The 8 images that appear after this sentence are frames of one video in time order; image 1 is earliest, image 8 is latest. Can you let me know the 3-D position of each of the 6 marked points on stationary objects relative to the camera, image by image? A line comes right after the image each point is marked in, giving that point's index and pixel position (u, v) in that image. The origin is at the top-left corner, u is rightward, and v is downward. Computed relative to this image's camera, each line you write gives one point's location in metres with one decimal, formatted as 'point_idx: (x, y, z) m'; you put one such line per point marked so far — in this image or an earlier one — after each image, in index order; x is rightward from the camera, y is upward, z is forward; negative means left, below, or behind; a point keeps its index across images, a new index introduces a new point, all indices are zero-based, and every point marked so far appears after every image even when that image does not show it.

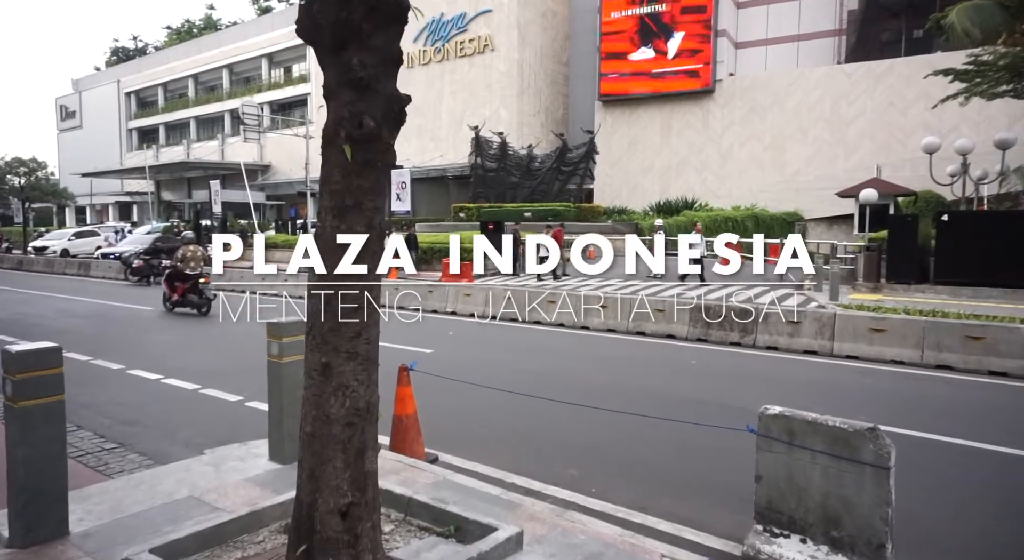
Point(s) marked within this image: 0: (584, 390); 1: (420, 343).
0: (+0.8, -1.4, +8.1) m
1: (-1.7, -1.1, +11.3) m
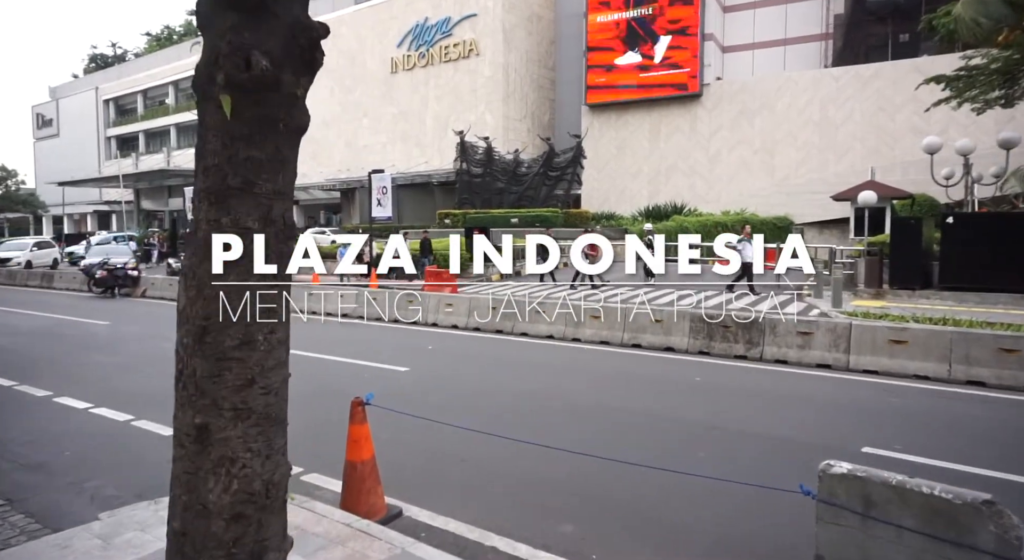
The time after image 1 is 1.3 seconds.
0: (+0.6, -1.5, +7.1) m
1: (-2.0, -1.3, +10.3) m
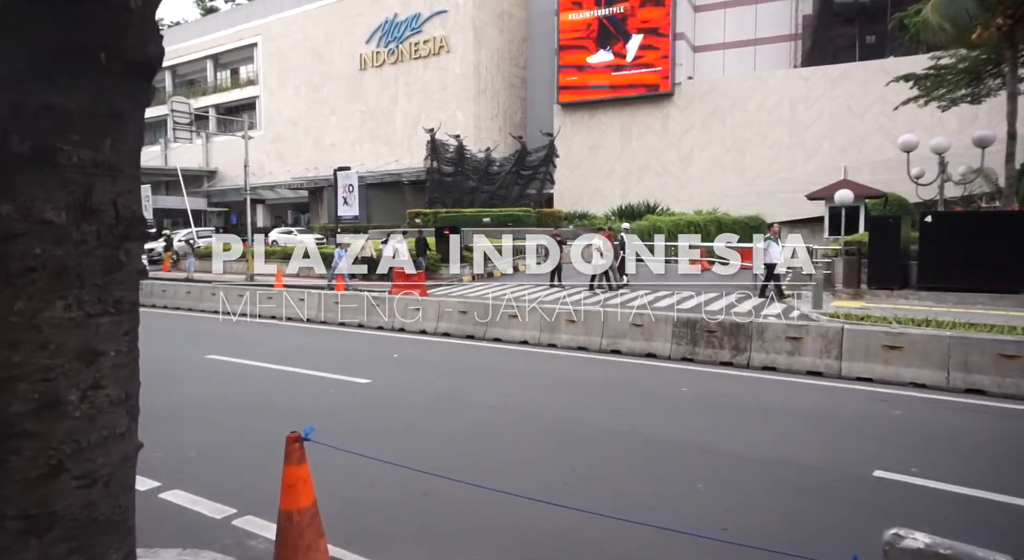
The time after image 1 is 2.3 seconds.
0: (+0.3, -1.5, +6.5) m
1: (-2.4, -1.3, +9.5) m
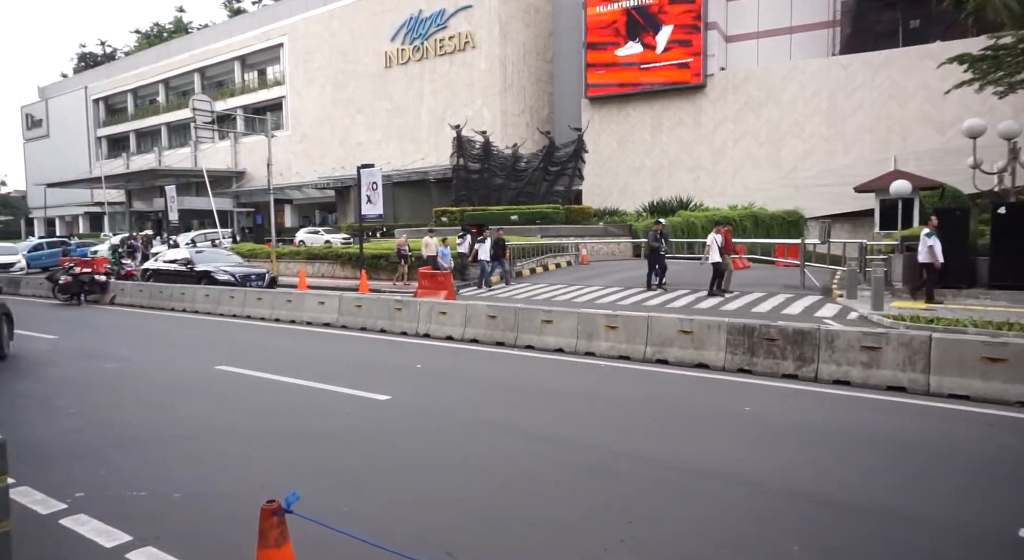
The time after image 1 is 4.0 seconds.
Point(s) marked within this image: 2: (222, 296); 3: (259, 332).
0: (+0.7, -1.6, +5.5) m
1: (-1.9, -1.4, +8.6) m
2: (-7.6, -0.4, +16.8) m
3: (-5.2, -1.1, +13.3) m
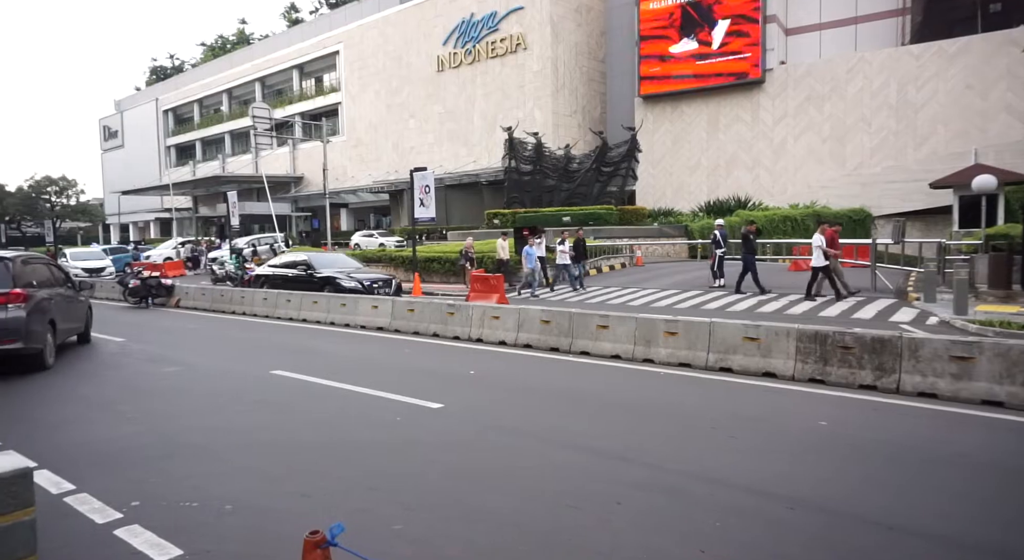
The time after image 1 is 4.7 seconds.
0: (+1.1, -1.6, +5.1) m
1: (-1.2, -1.4, +8.4) m
2: (-6.2, -0.5, +17.1) m
3: (-4.1, -1.2, +13.4) m
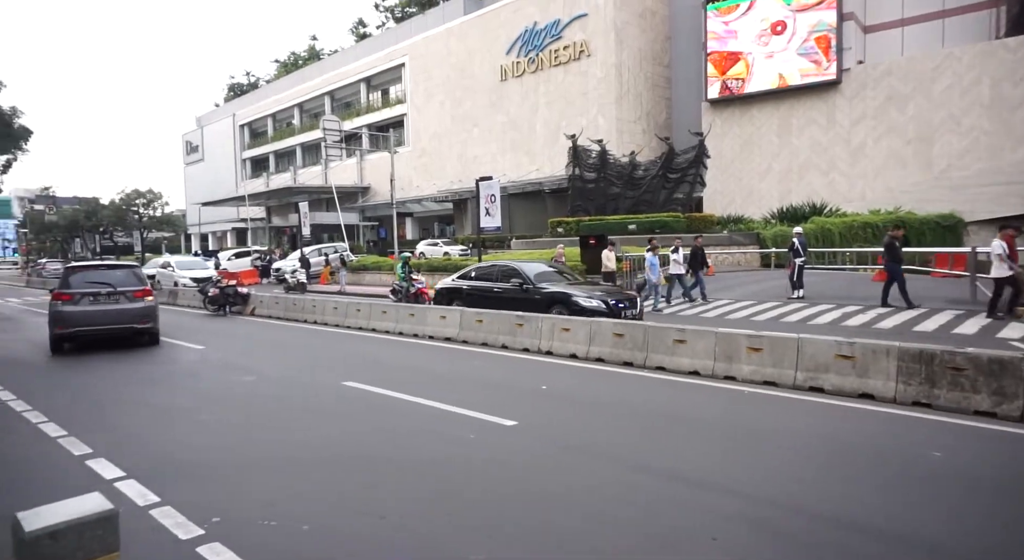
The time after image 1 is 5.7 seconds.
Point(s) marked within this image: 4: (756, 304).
0: (+1.8, -1.8, +4.7) m
1: (-0.2, -1.6, +8.2) m
2: (-4.4, -0.8, +17.4) m
3: (-2.7, -1.4, +13.4) m
4: (+6.7, -0.7, +17.6) m
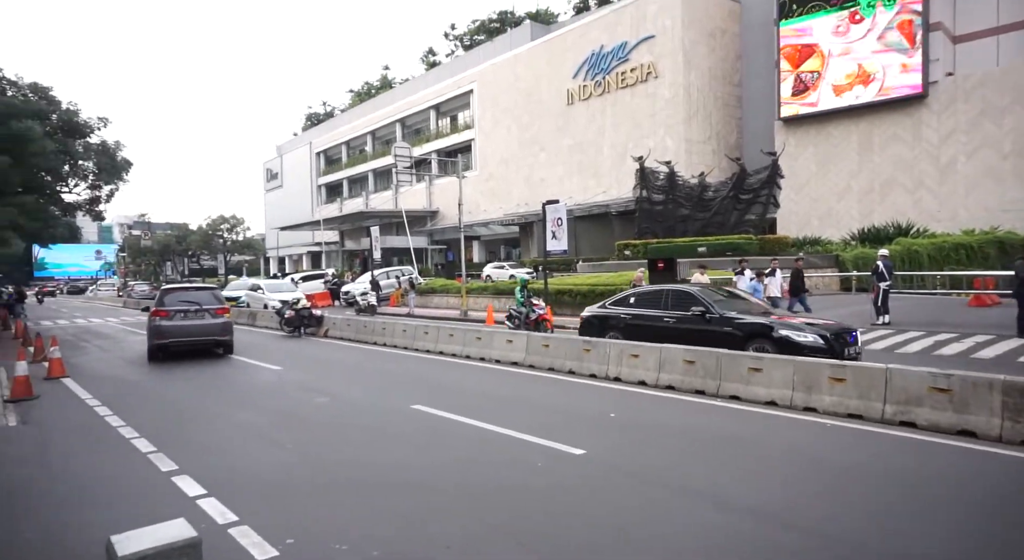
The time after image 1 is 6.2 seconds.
0: (+2.3, -2.0, +4.4) m
1: (+0.6, -1.9, +8.1) m
2: (-2.6, -1.4, +17.6) m
3: (-1.3, -1.9, +13.5) m
4: (+8.5, -1.3, +16.8) m
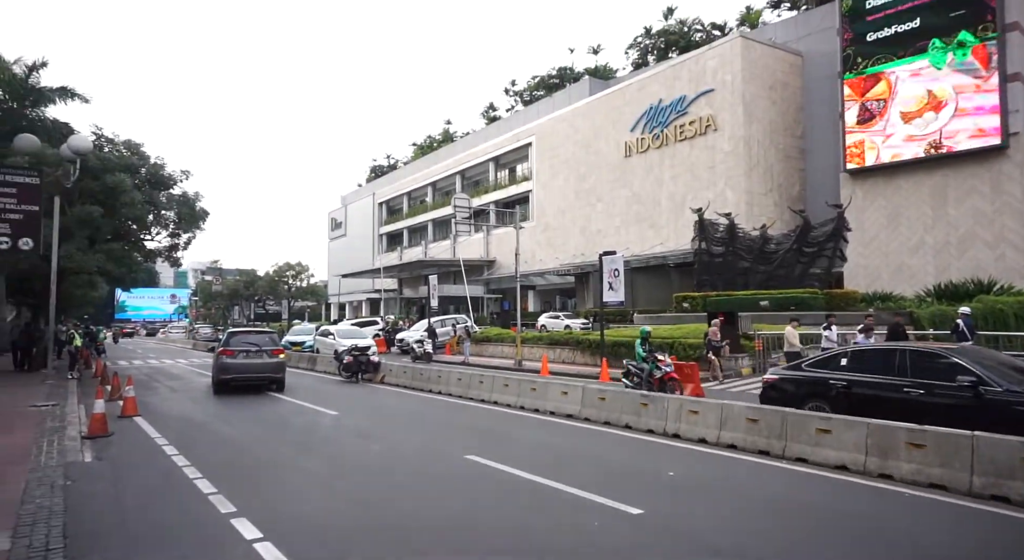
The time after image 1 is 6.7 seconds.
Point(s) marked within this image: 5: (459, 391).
0: (+2.6, -2.3, +4.0) m
1: (+1.3, -2.6, +7.9) m
2: (-1.1, -2.7, +17.6) m
3: (-0.1, -2.9, +13.4) m
4: (+9.9, -2.8, +15.8) m
5: (-1.4, -3.1, +17.9) m
